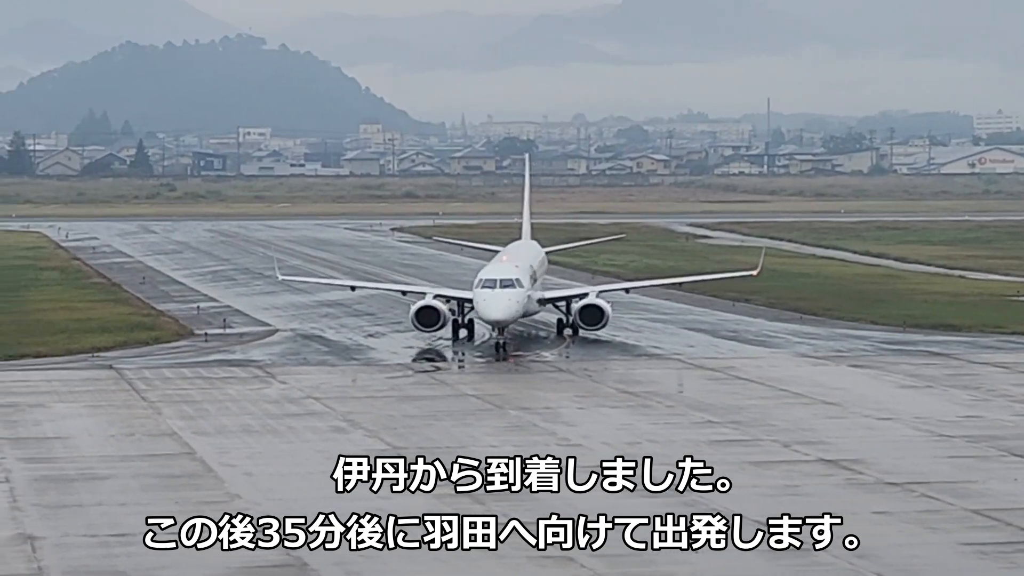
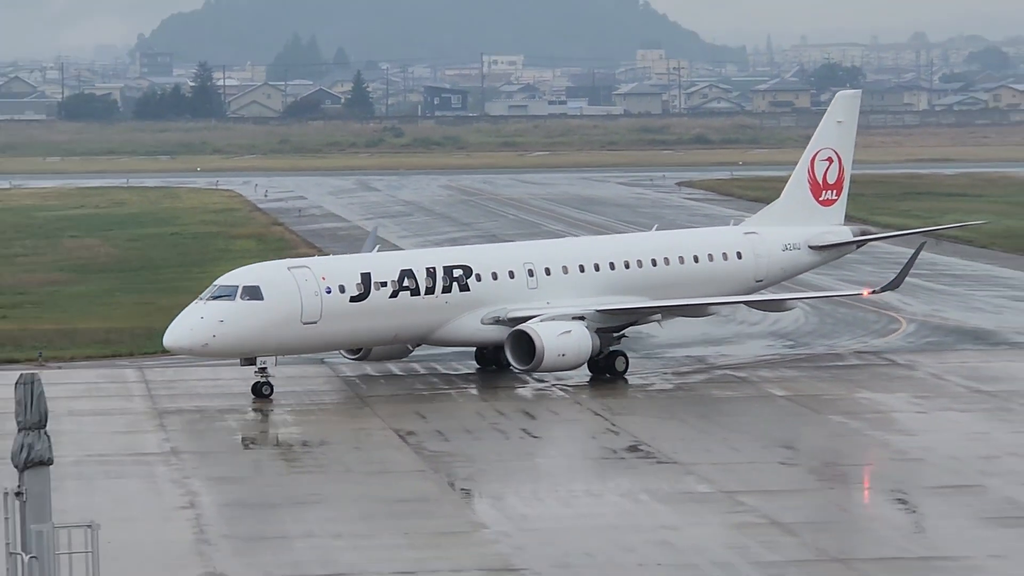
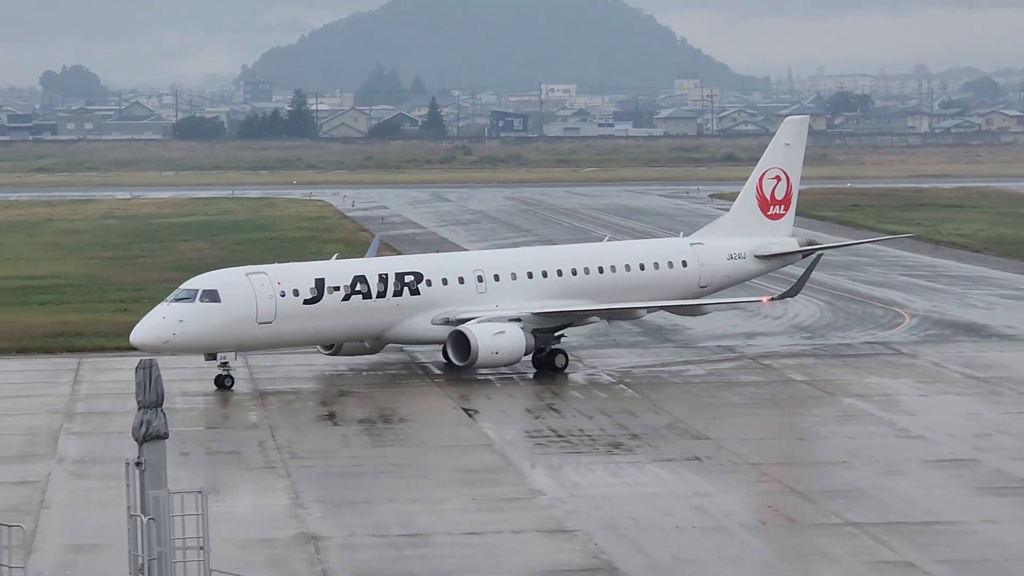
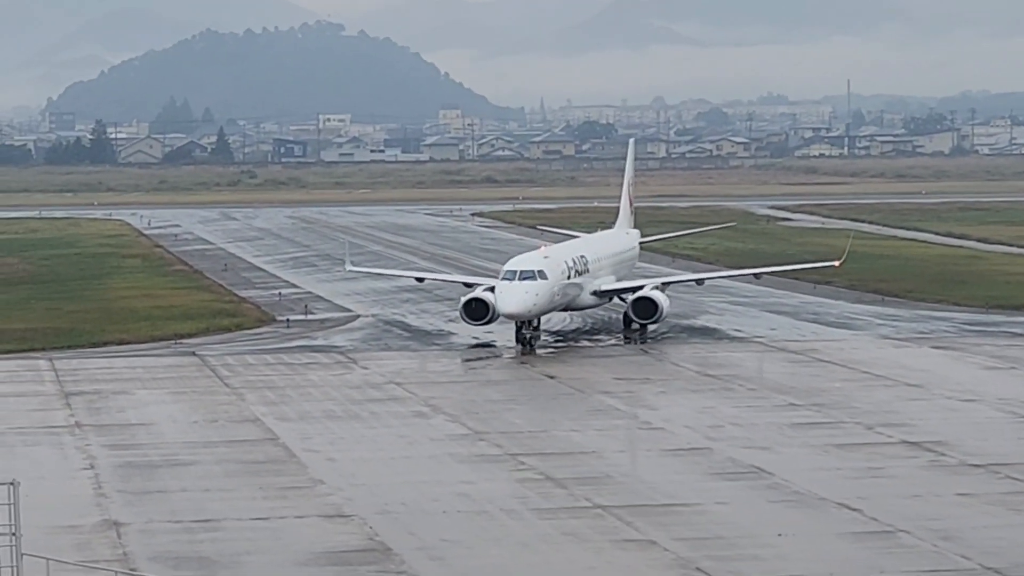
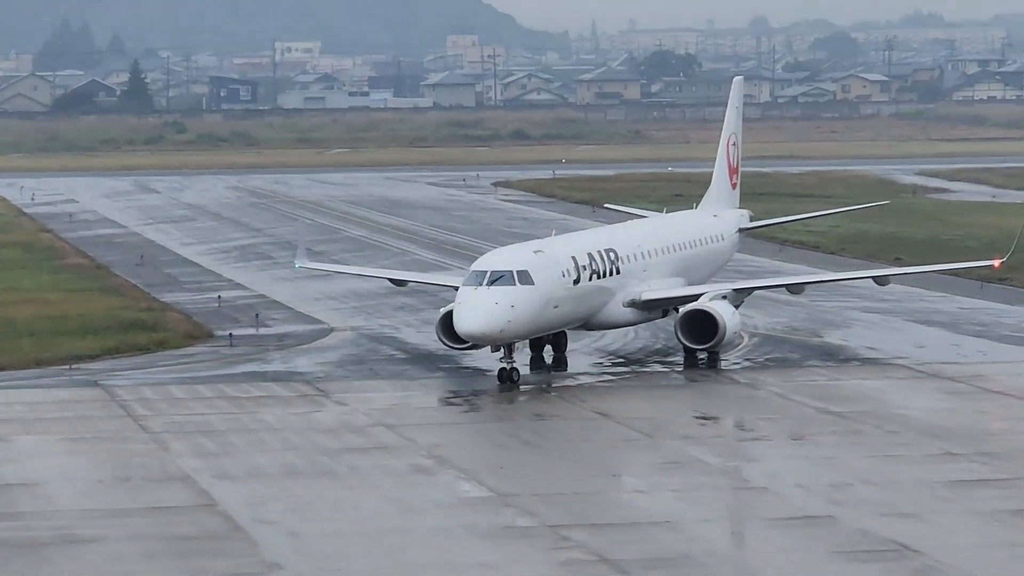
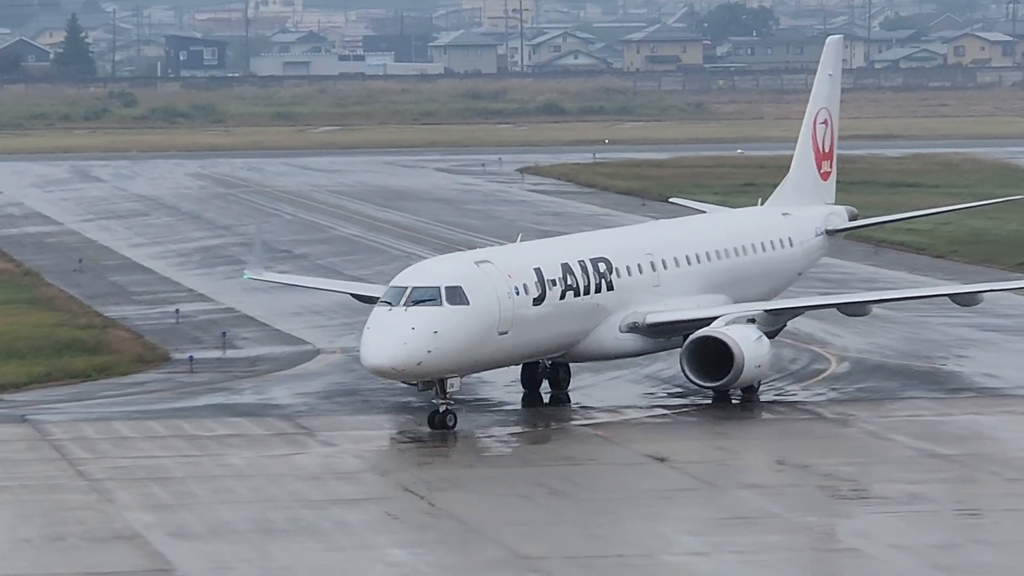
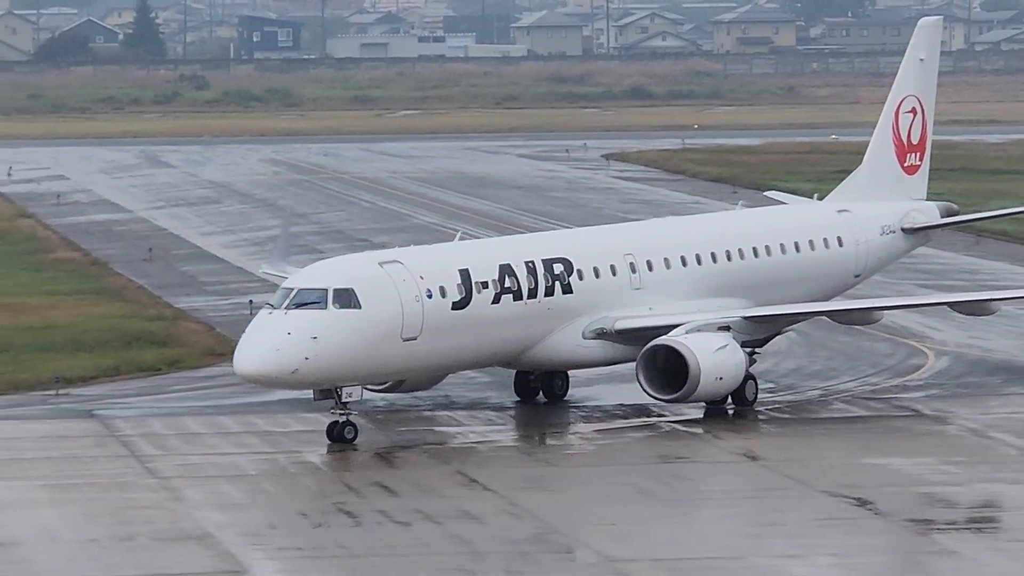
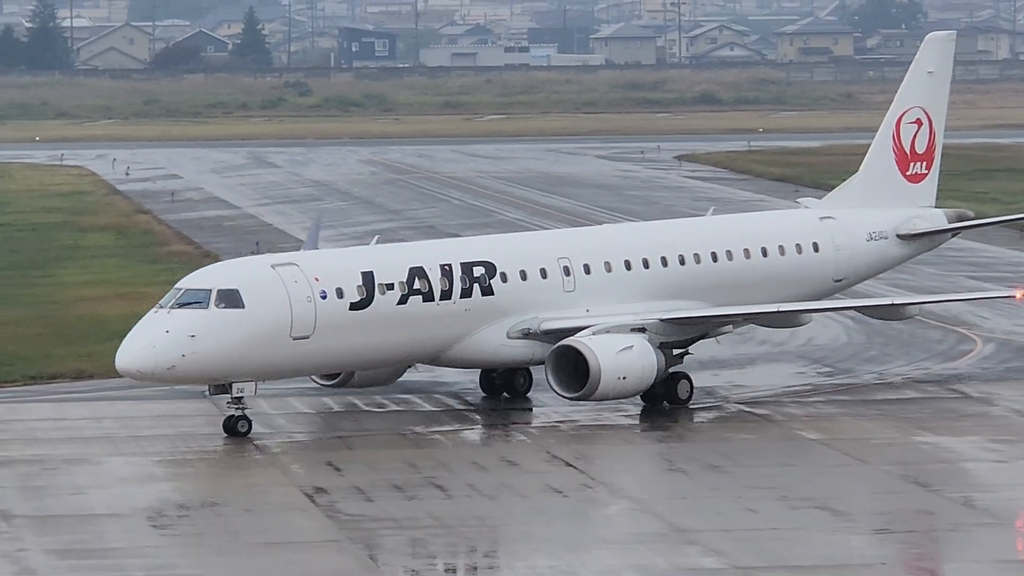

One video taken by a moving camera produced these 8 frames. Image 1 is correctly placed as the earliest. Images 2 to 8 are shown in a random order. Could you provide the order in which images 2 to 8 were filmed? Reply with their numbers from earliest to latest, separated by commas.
4, 5, 6, 7, 8, 2, 3
